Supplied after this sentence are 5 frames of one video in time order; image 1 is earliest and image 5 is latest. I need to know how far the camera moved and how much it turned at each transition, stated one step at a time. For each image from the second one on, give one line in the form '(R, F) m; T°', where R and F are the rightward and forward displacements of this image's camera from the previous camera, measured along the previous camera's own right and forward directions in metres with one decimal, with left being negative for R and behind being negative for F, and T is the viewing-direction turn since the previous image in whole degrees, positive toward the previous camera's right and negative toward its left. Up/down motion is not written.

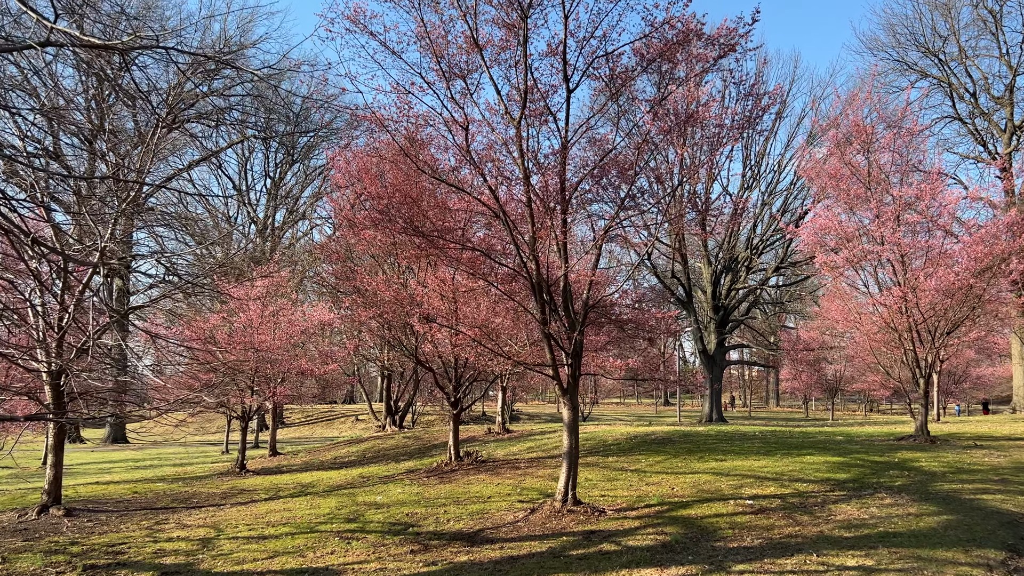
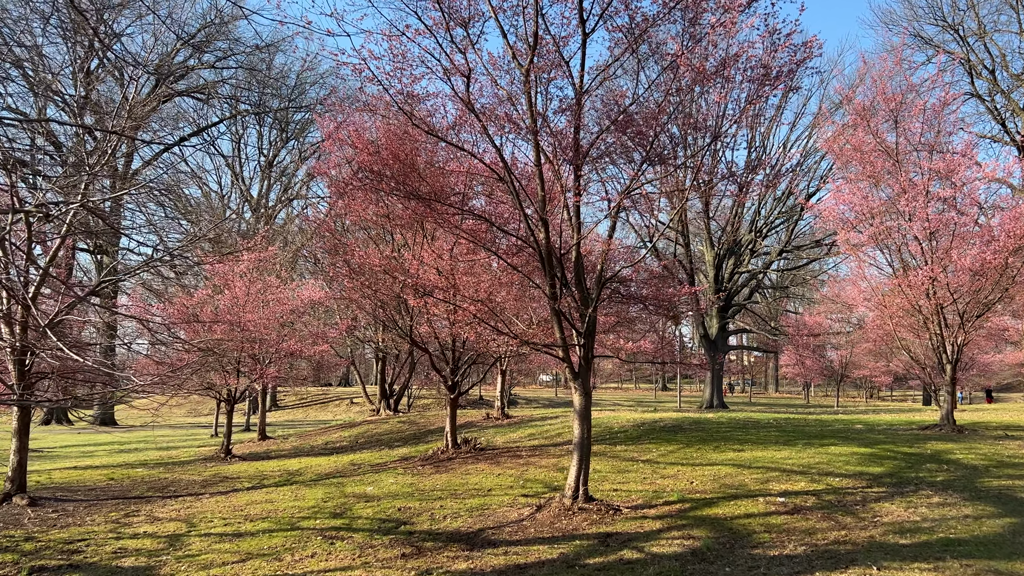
(-0.1, +0.8) m; 0°
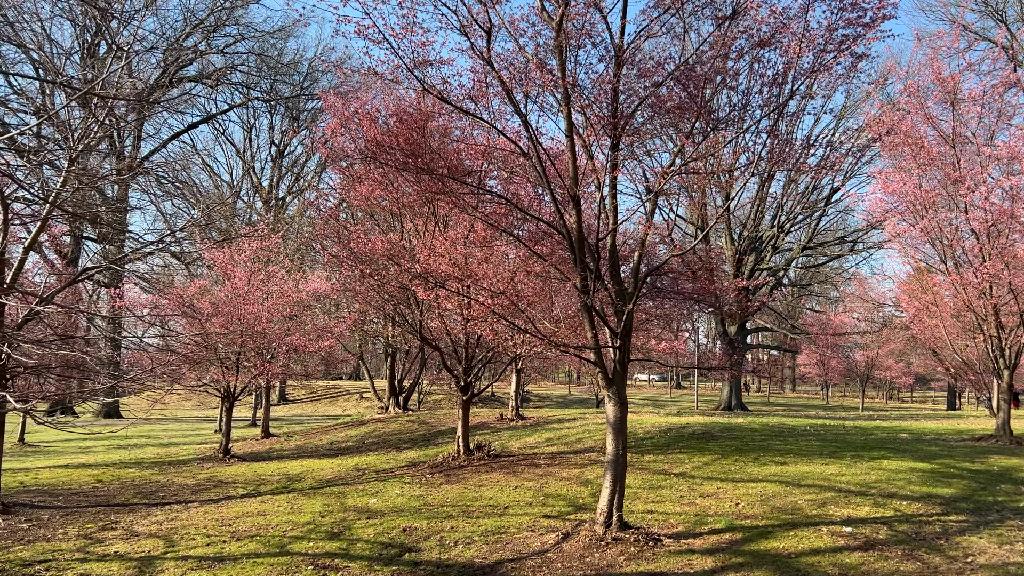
(-0.1, +0.9) m; -1°
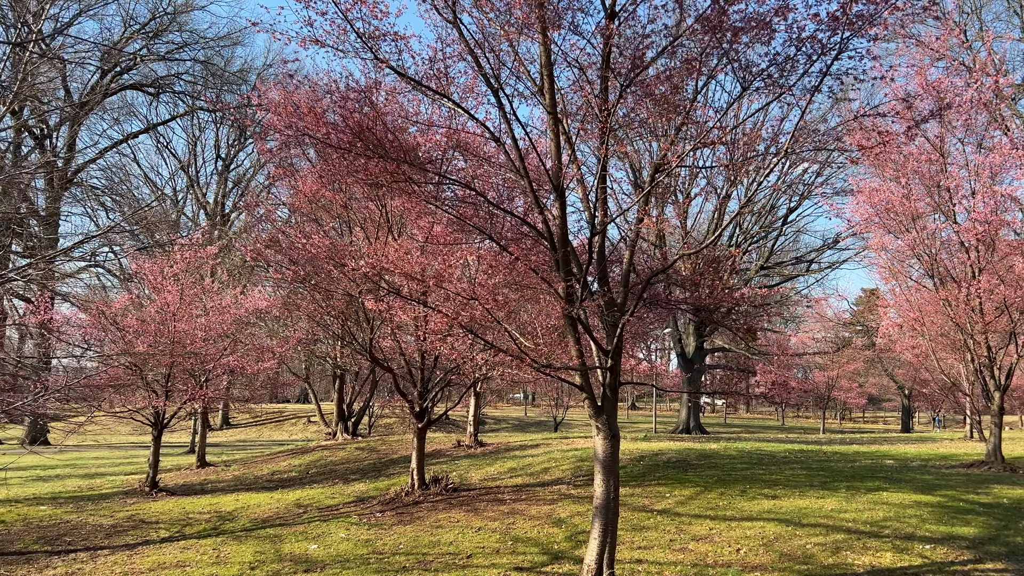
(-0.1, +1.0) m; +3°
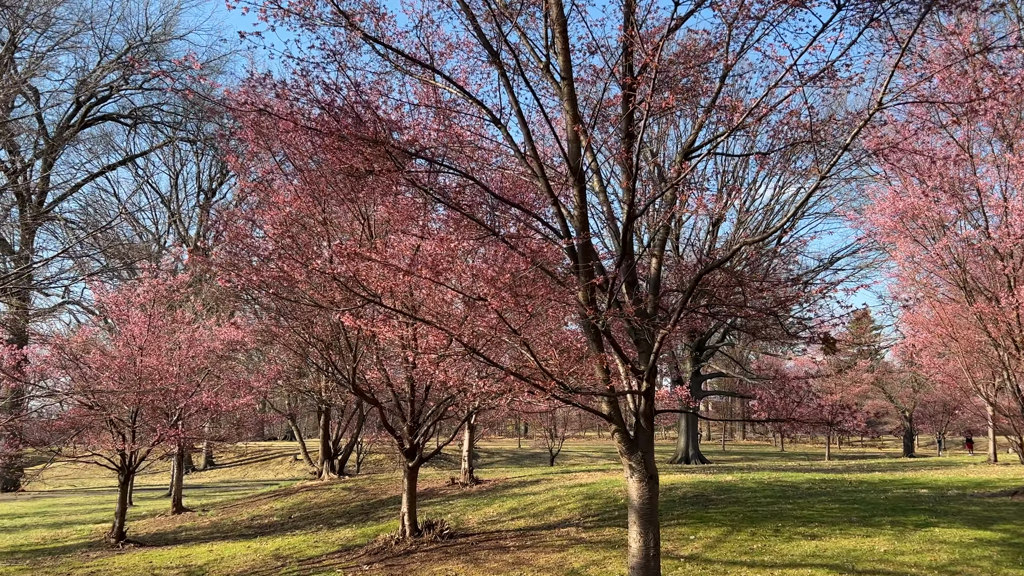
(-0.1, +0.9) m; +1°
